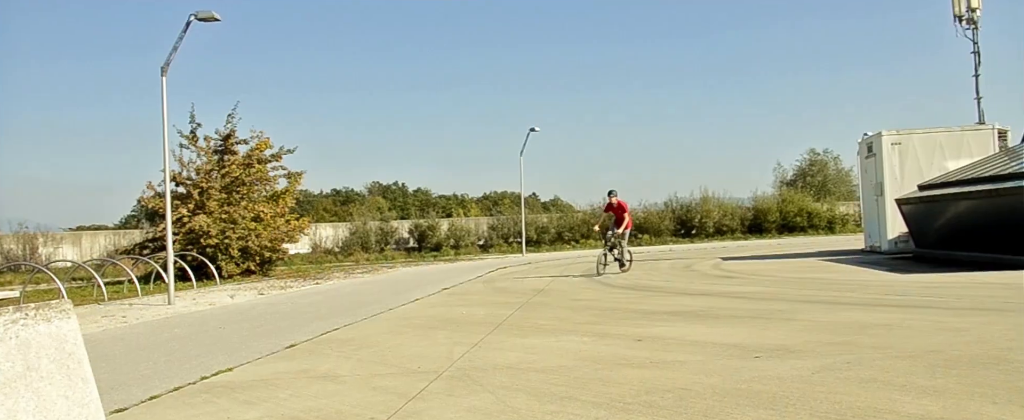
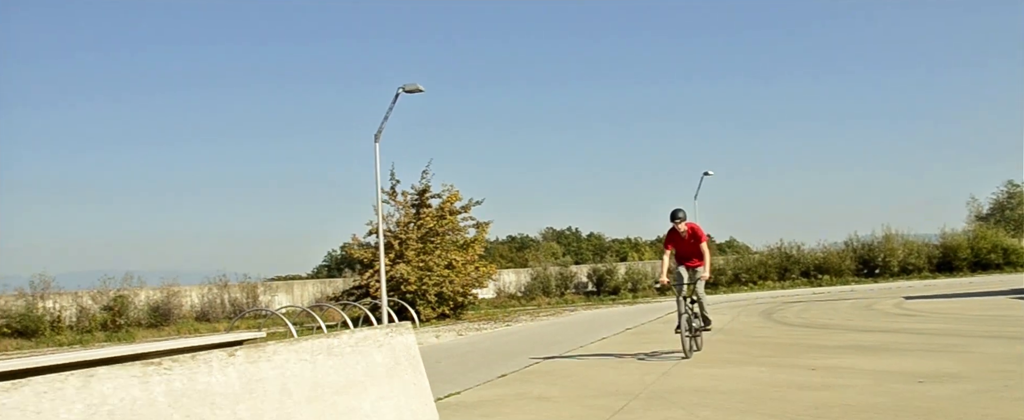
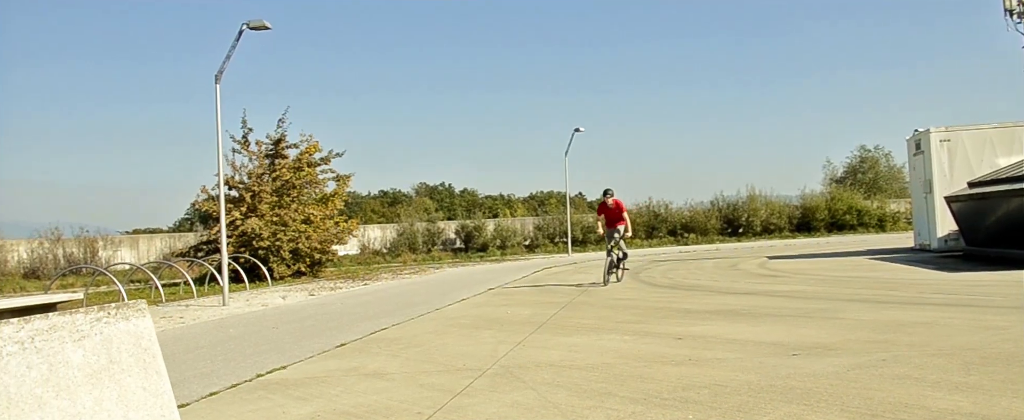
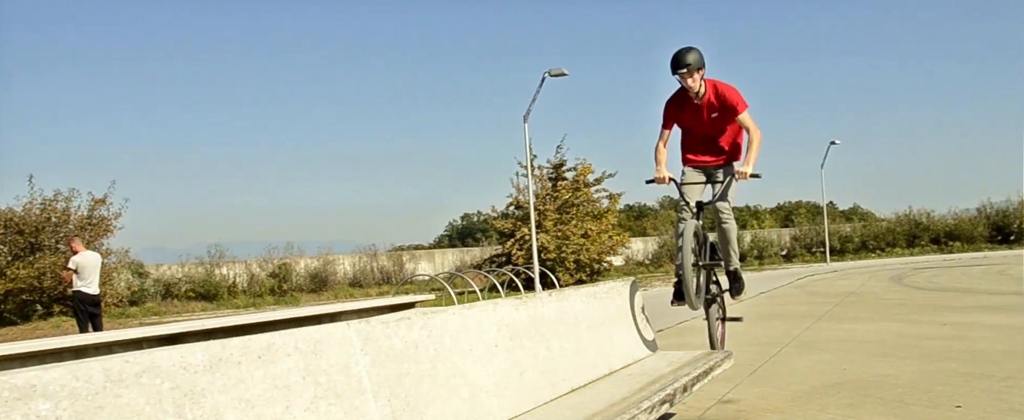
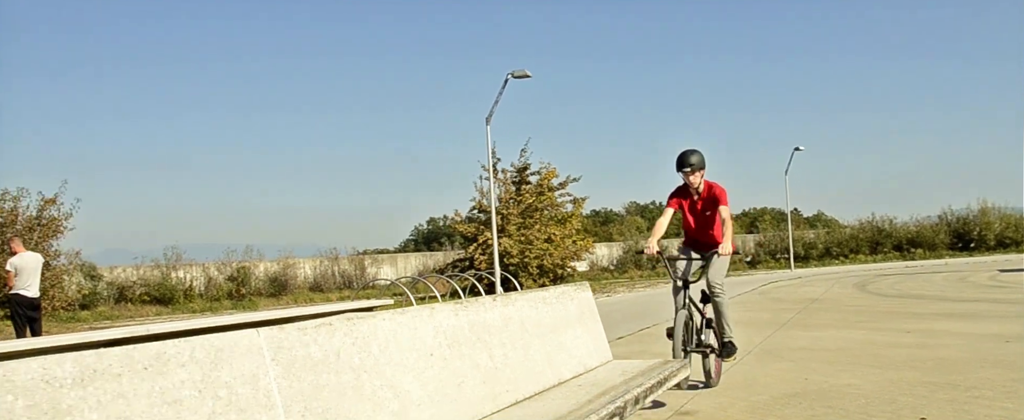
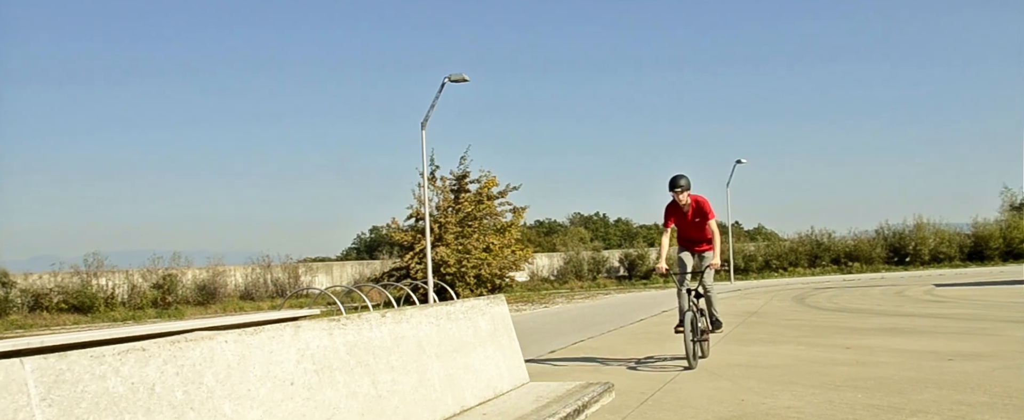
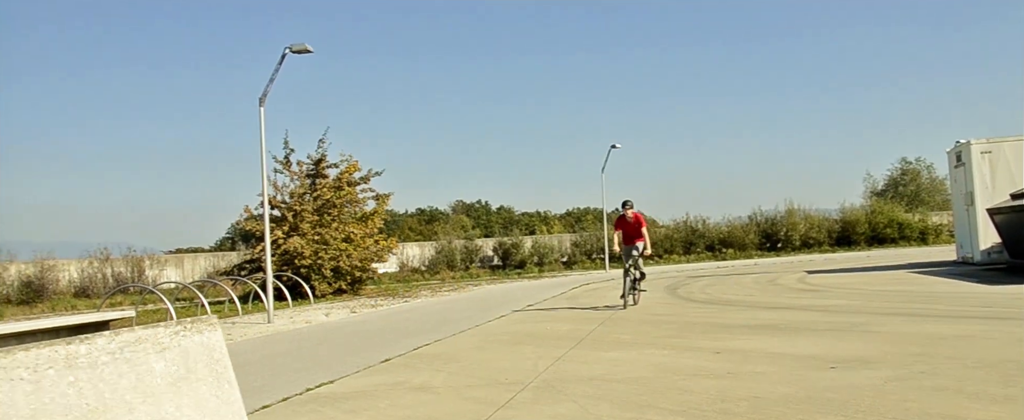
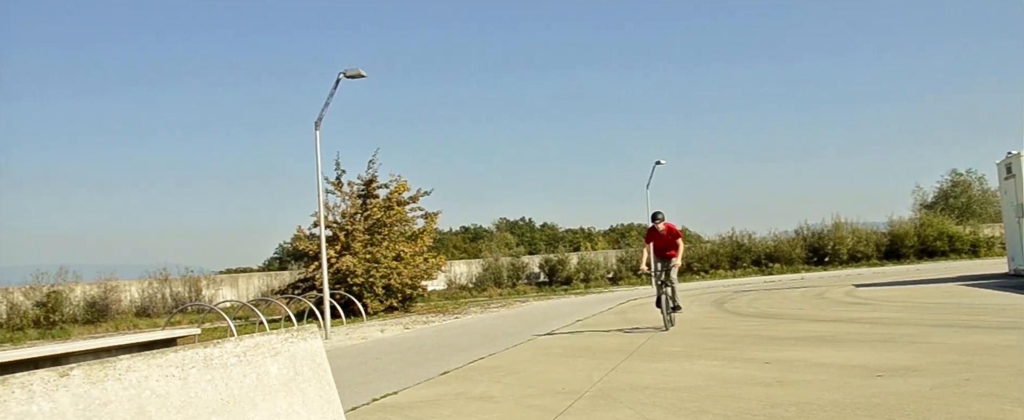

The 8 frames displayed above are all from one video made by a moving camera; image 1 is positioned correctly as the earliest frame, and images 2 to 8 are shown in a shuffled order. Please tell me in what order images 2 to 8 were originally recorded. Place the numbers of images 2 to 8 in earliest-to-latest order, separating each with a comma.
3, 7, 8, 2, 6, 5, 4
